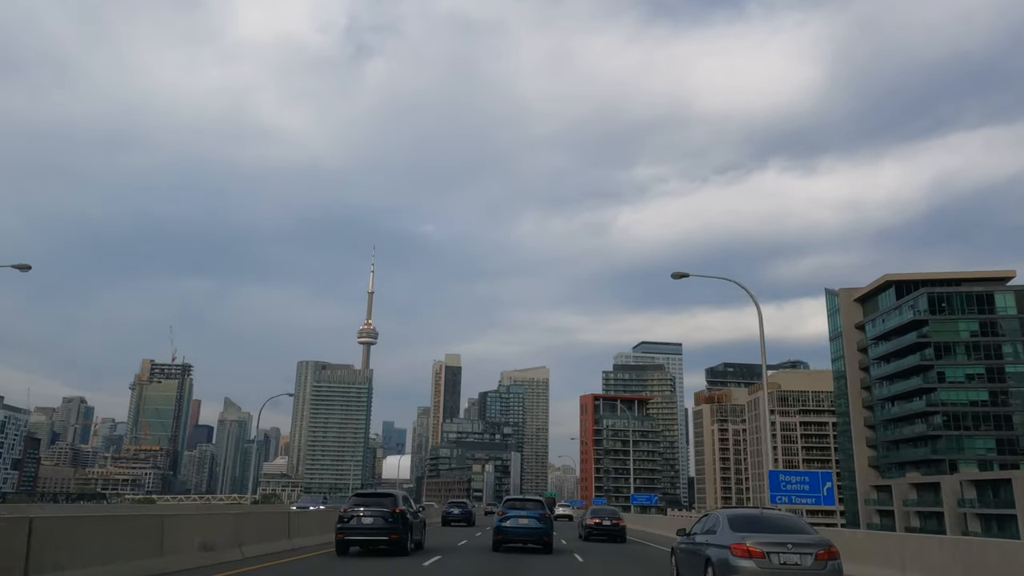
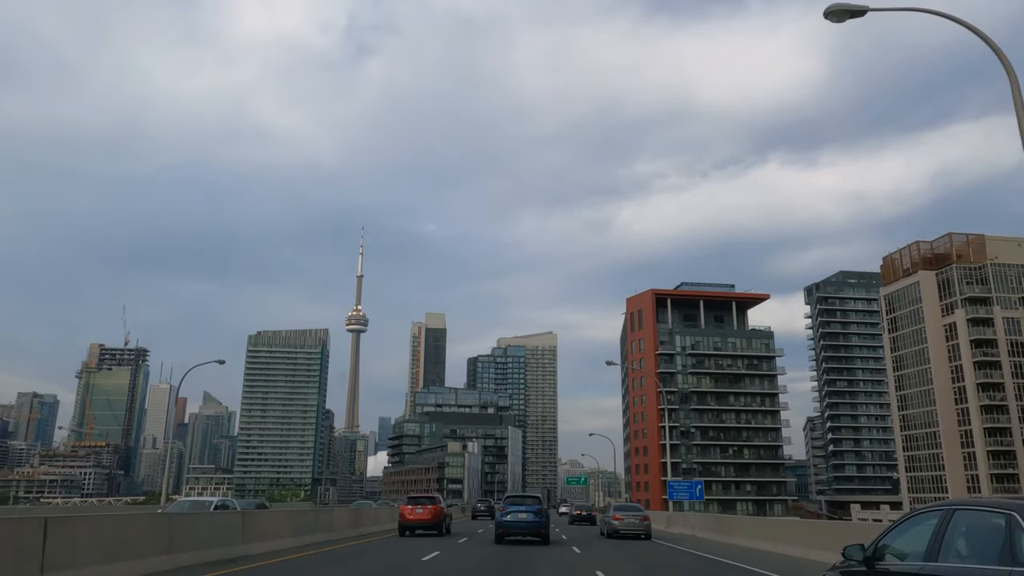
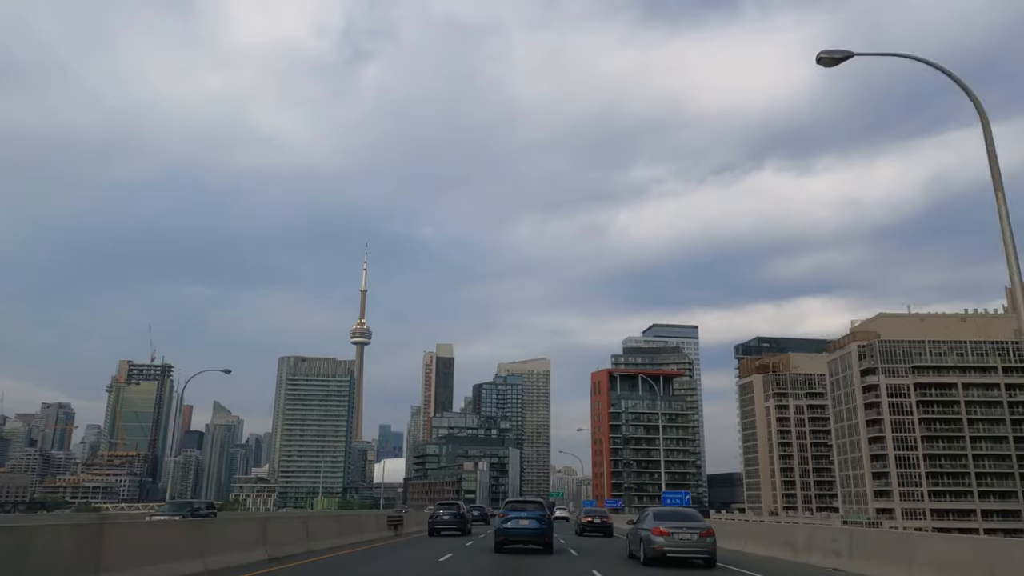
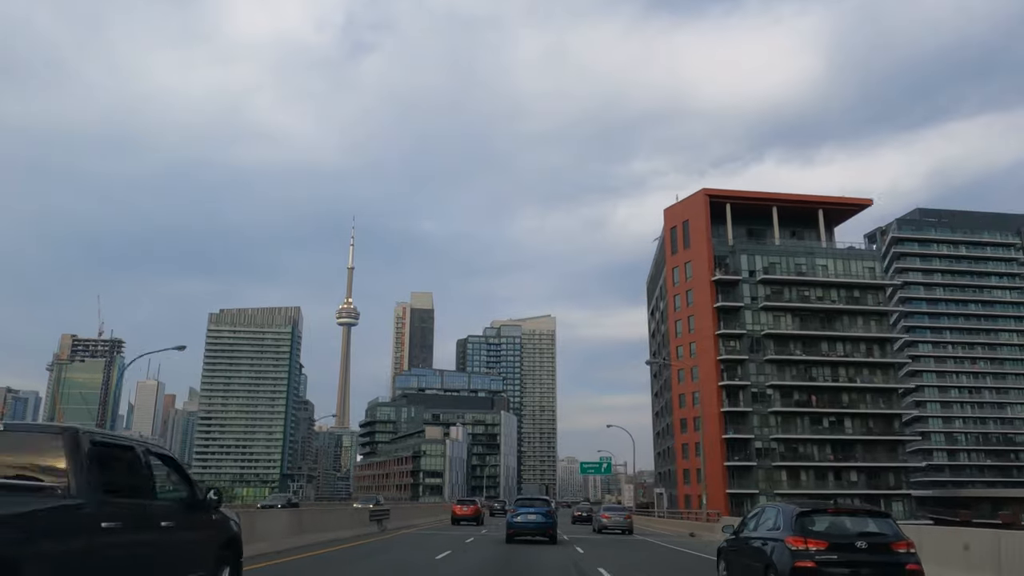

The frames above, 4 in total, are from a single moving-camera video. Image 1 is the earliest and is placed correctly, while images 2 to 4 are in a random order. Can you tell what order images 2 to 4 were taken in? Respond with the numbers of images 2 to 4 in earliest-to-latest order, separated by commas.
3, 2, 4
